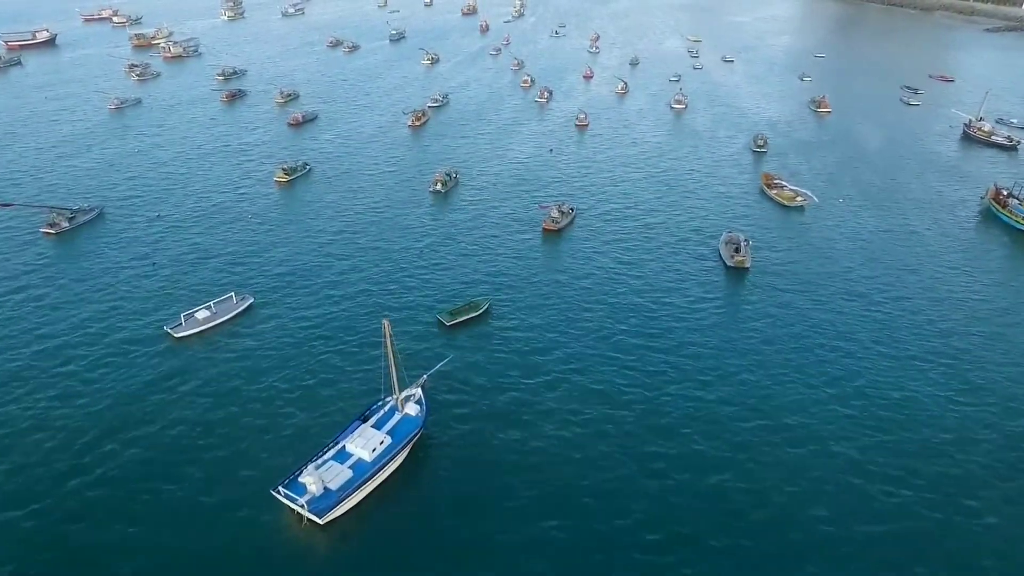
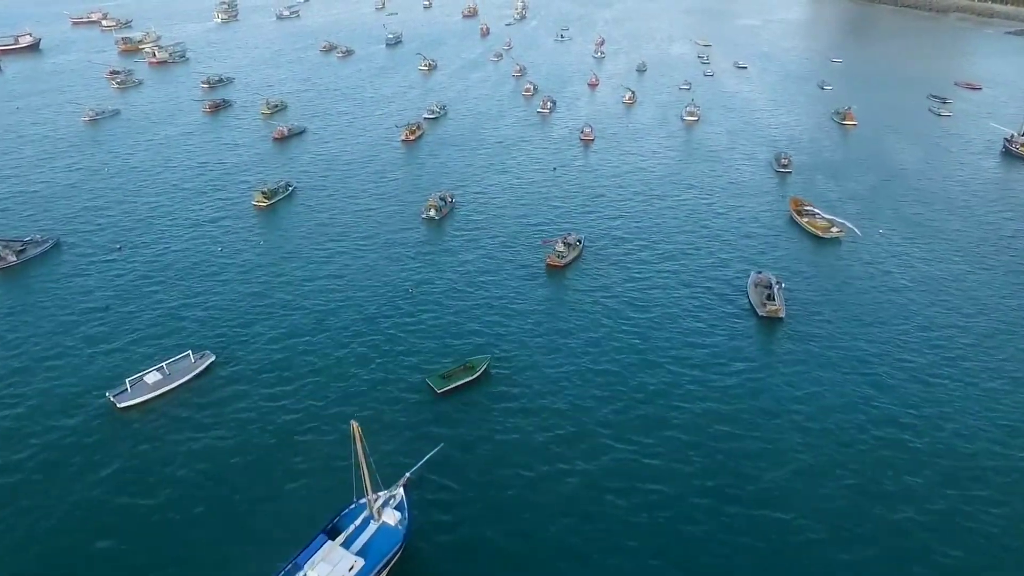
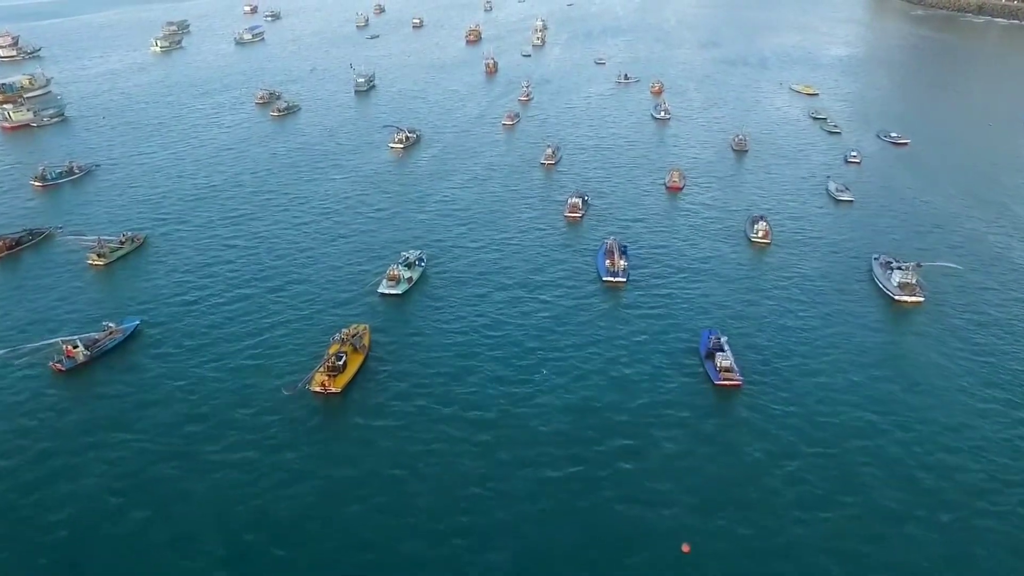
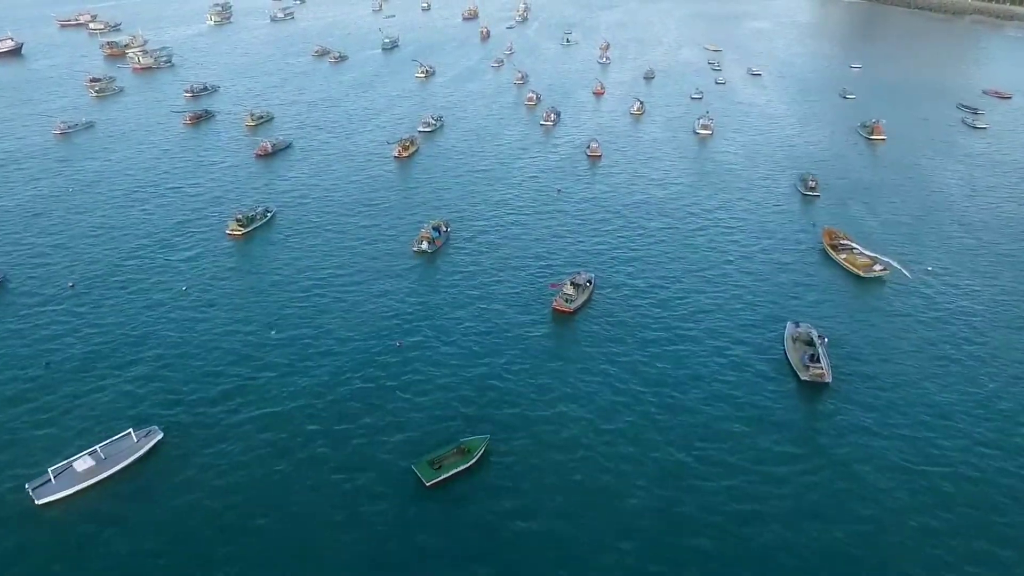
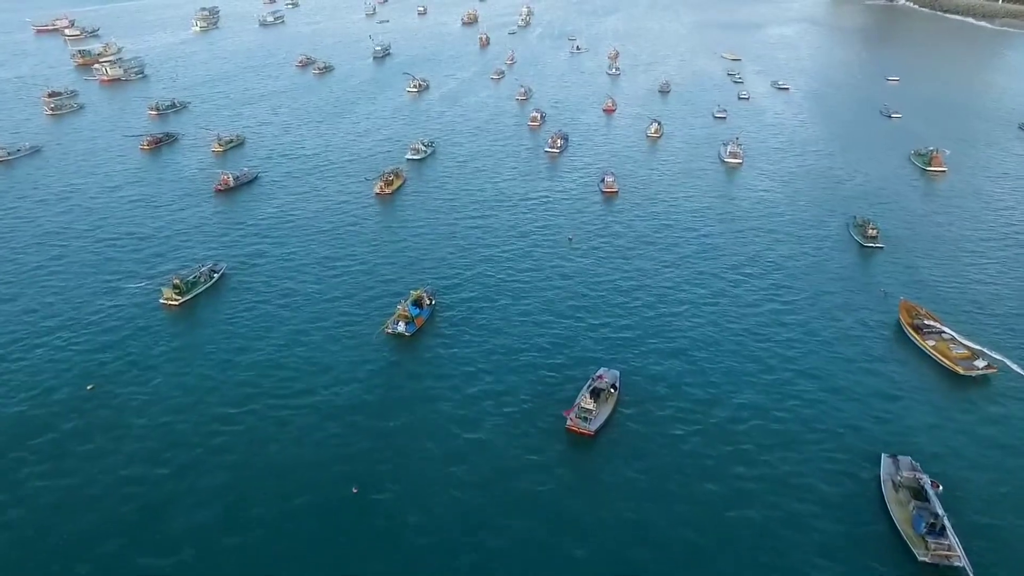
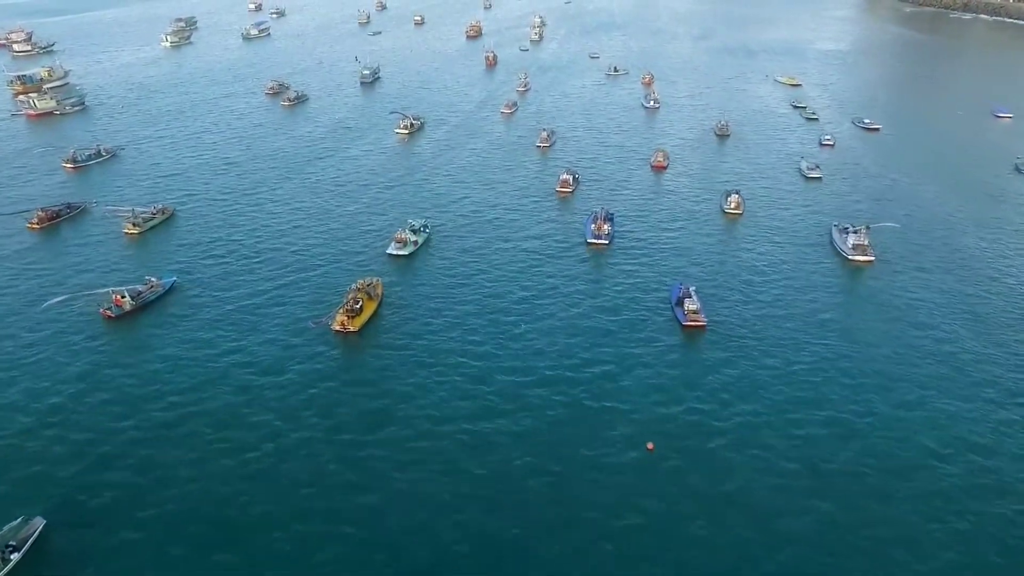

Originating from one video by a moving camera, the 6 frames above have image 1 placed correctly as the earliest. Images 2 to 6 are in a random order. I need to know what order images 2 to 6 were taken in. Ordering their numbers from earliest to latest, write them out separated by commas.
2, 4, 5, 6, 3
